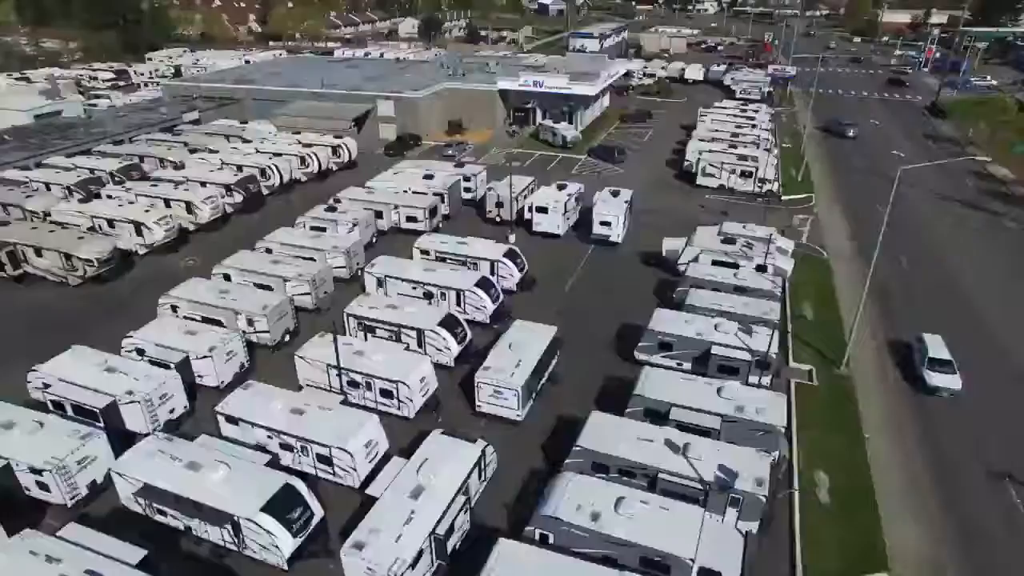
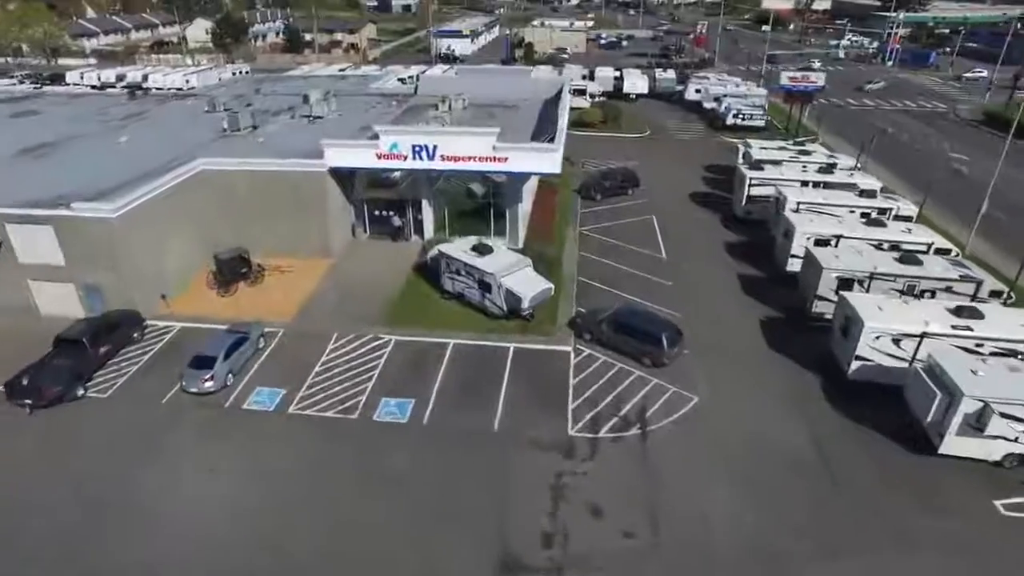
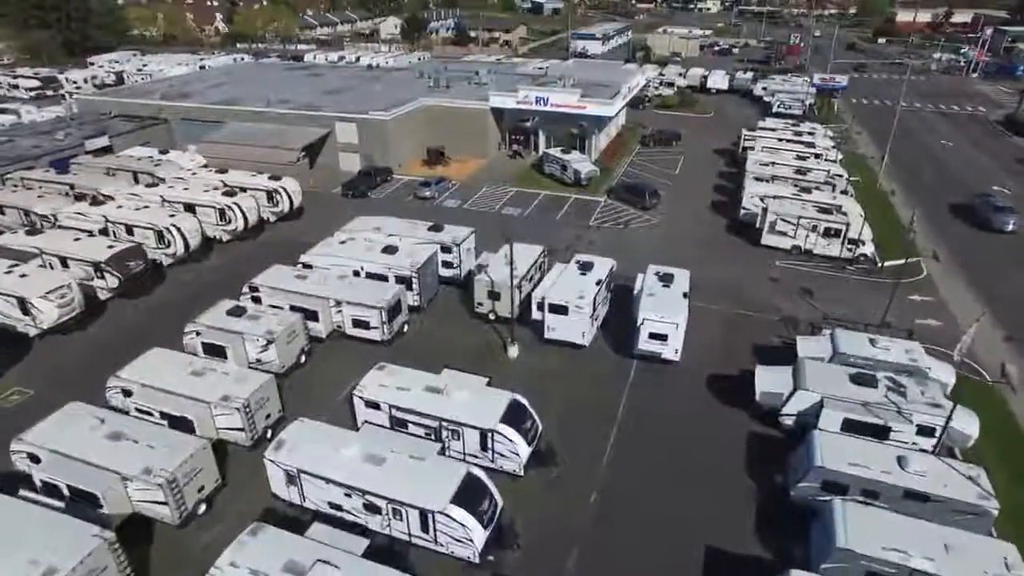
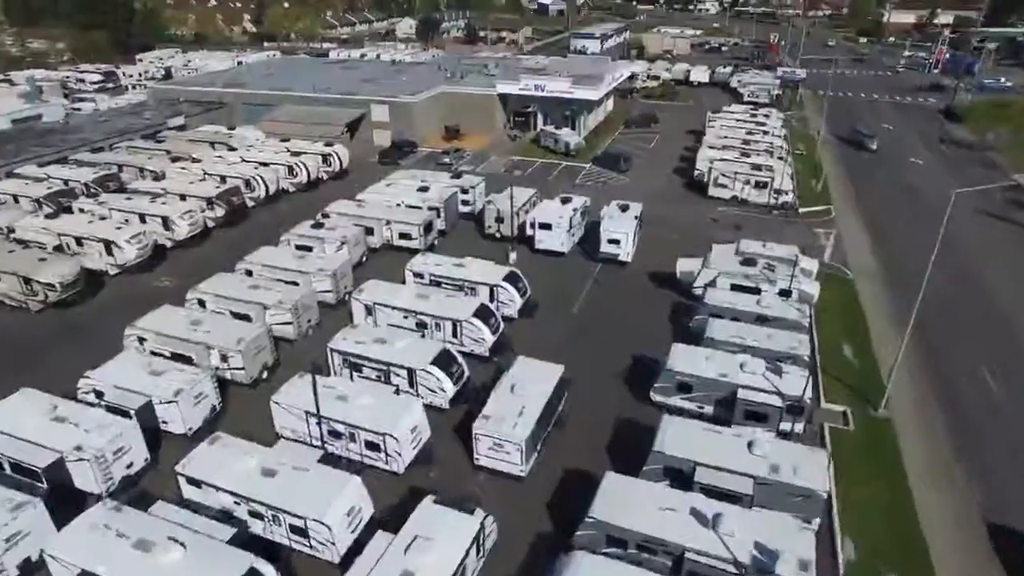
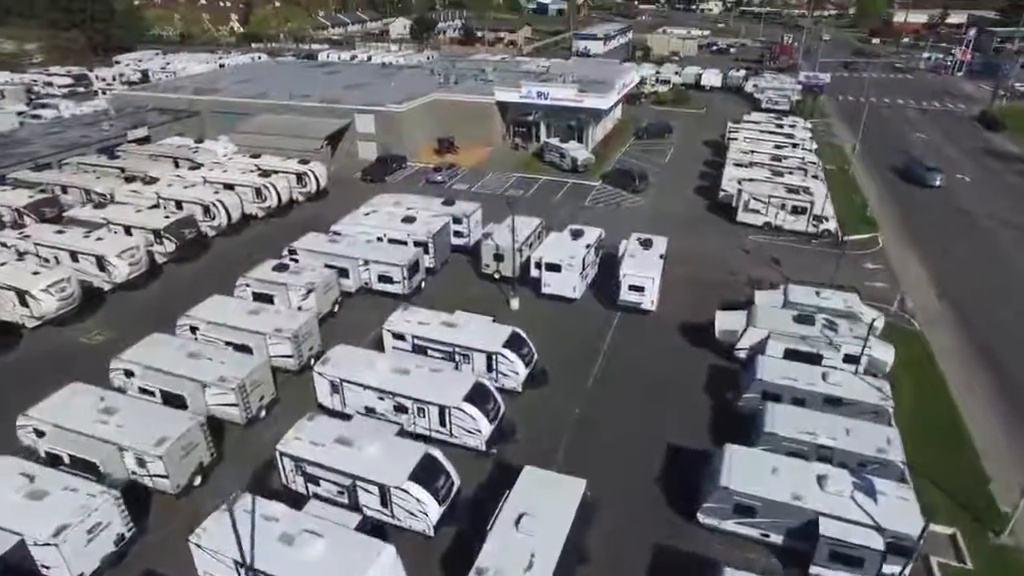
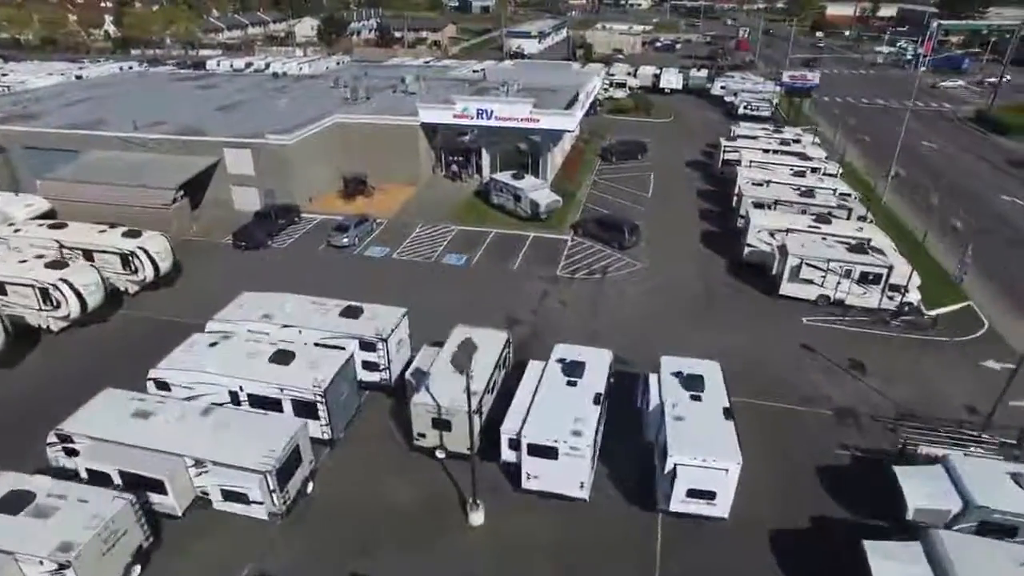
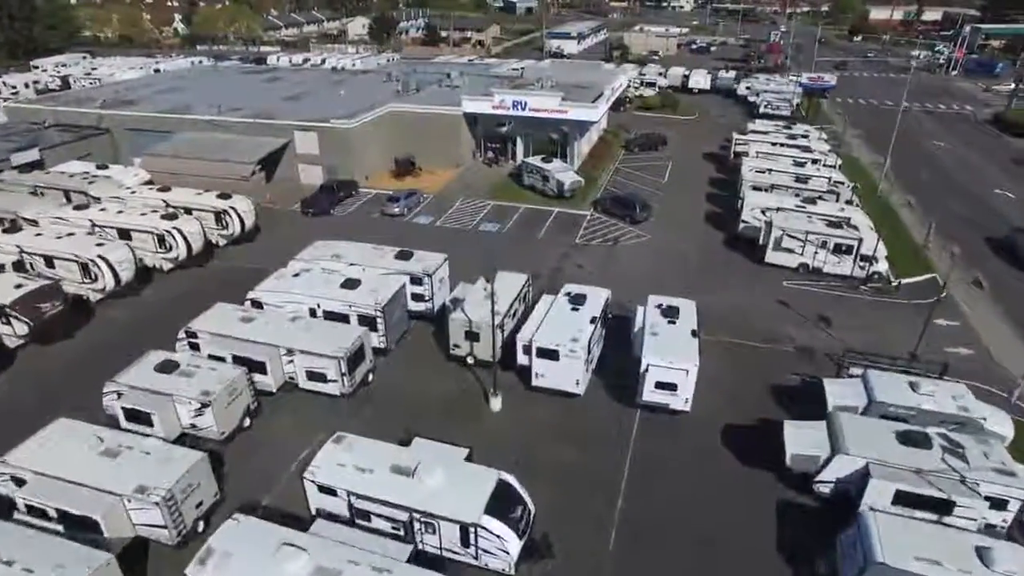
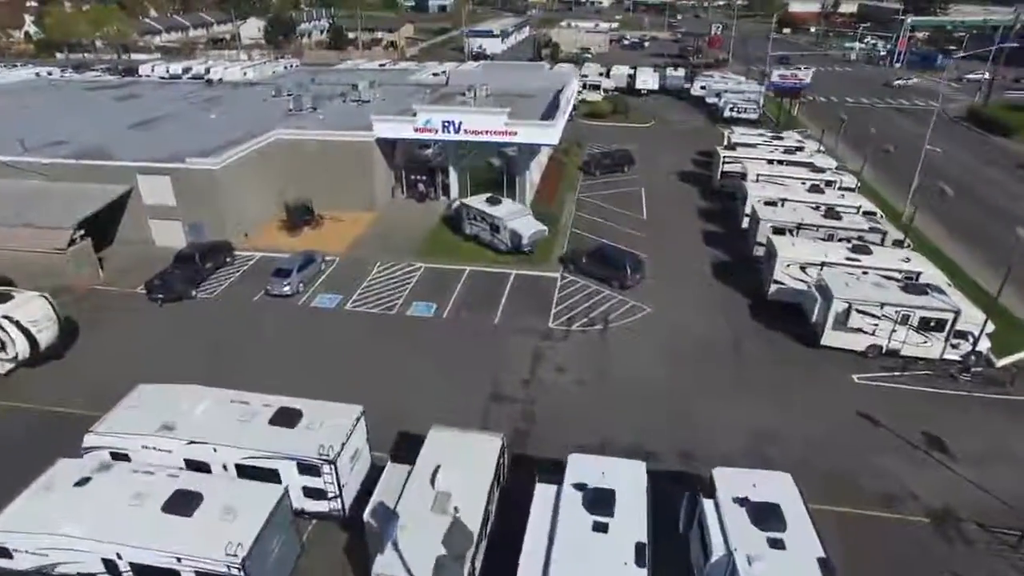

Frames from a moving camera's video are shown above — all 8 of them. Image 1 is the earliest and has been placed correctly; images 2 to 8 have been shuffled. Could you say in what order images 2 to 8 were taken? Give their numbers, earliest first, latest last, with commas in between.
4, 5, 3, 7, 6, 8, 2
